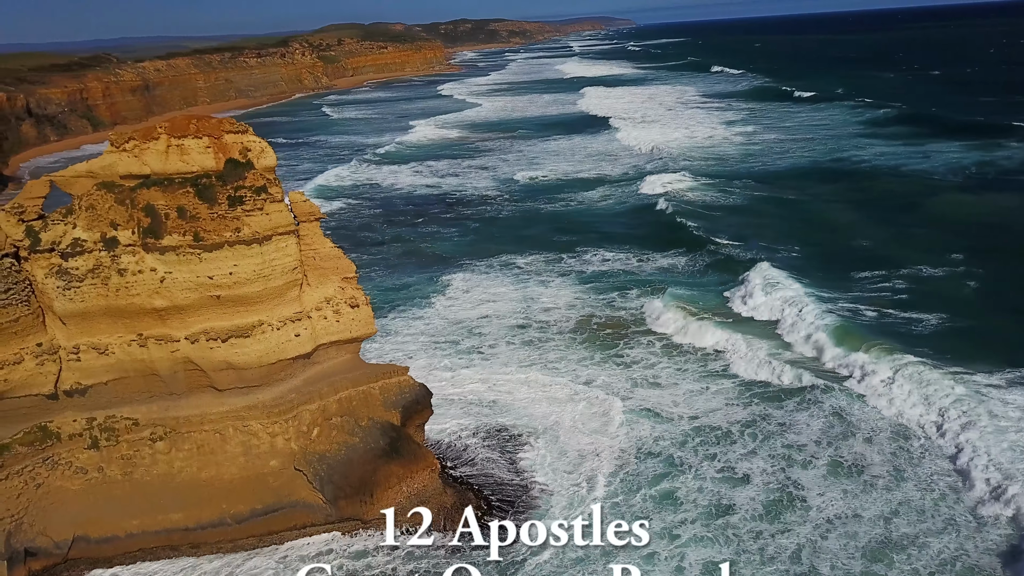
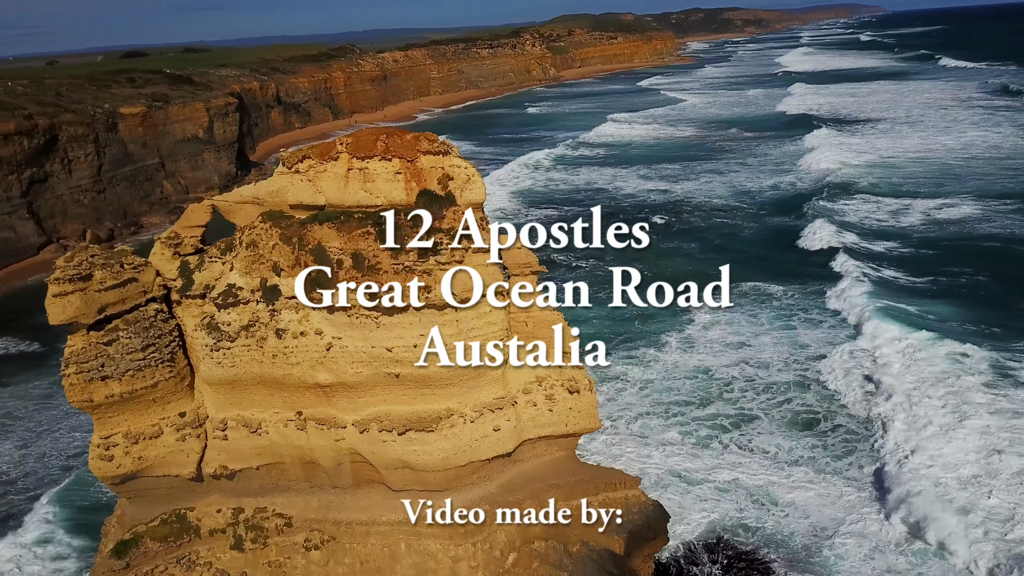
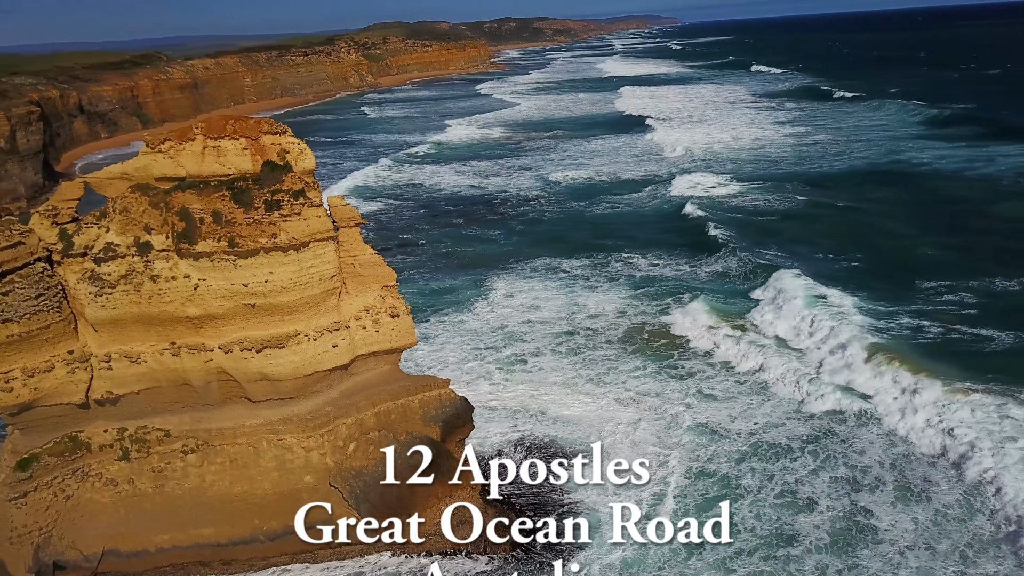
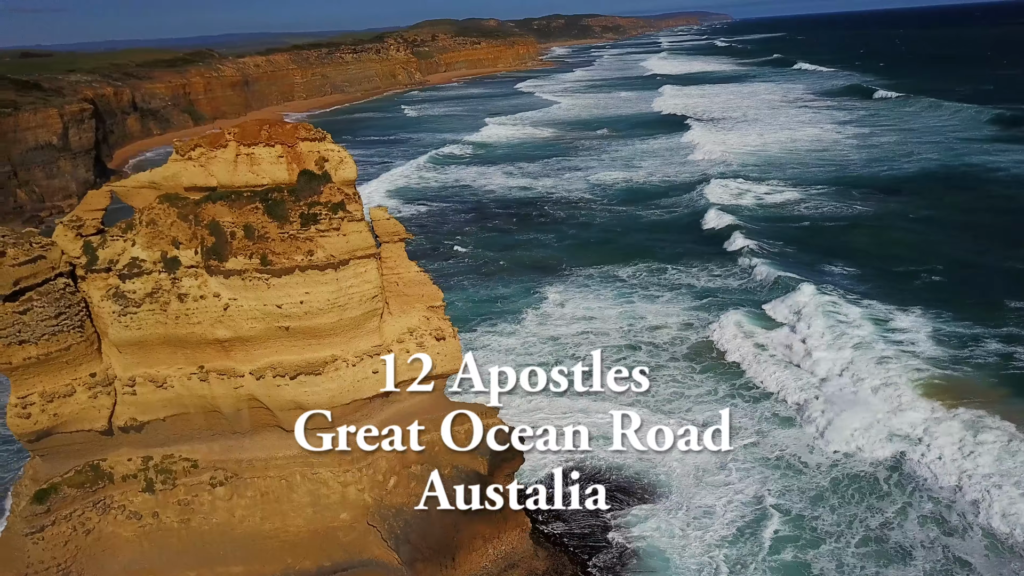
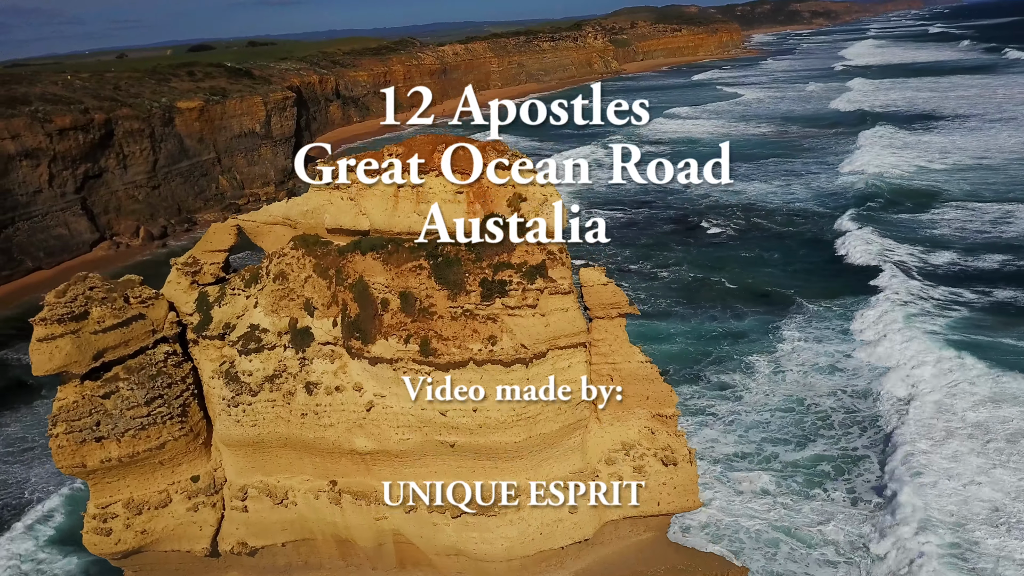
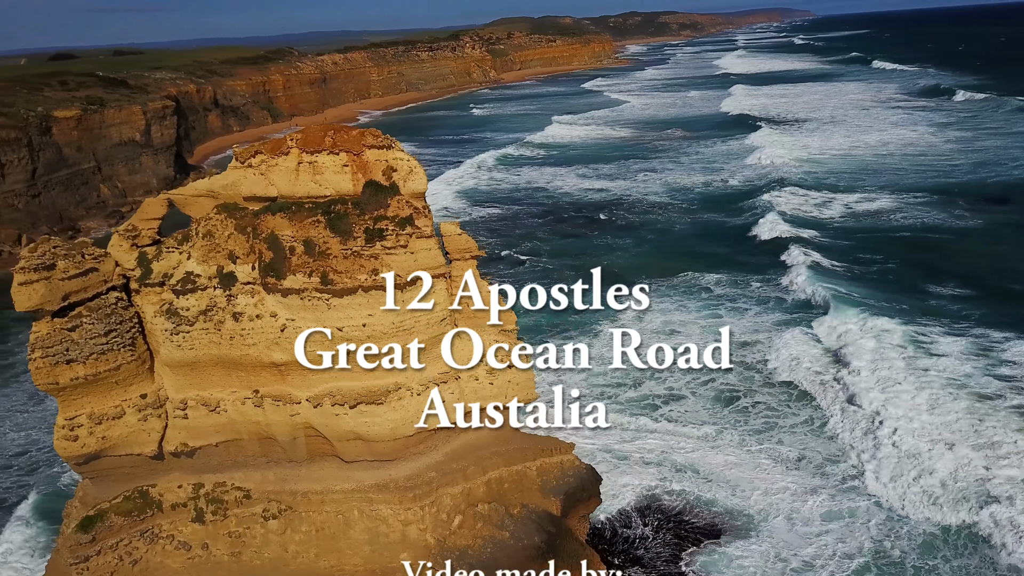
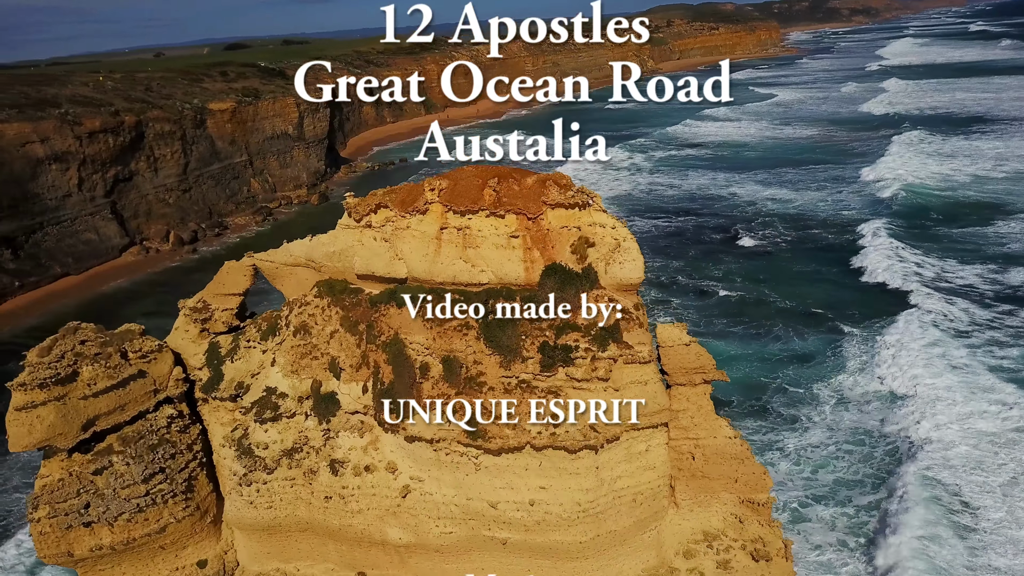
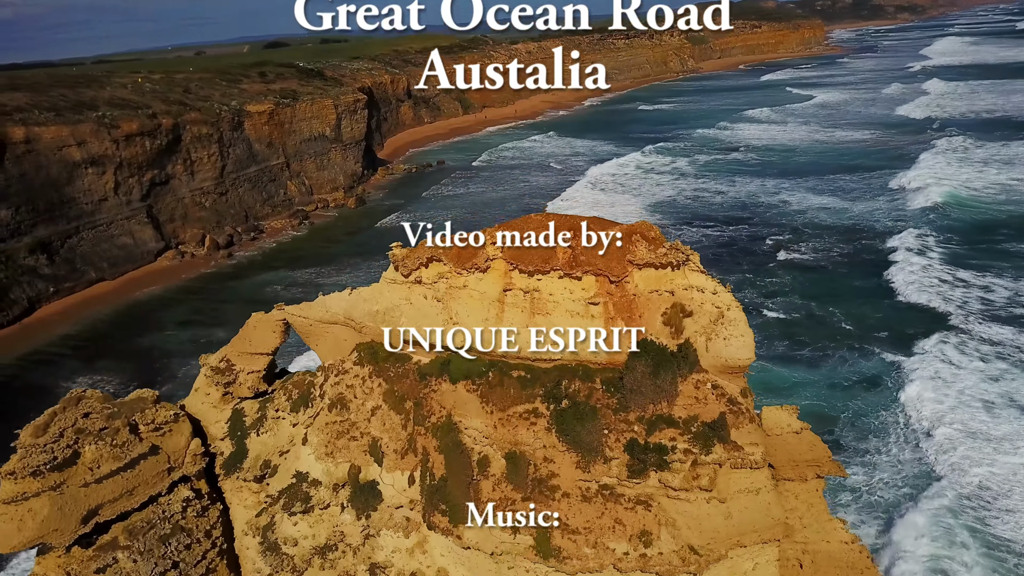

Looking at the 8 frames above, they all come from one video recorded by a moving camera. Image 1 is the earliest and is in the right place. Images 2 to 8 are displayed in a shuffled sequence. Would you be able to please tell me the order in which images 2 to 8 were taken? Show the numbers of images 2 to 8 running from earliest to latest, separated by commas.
3, 4, 6, 2, 5, 7, 8
